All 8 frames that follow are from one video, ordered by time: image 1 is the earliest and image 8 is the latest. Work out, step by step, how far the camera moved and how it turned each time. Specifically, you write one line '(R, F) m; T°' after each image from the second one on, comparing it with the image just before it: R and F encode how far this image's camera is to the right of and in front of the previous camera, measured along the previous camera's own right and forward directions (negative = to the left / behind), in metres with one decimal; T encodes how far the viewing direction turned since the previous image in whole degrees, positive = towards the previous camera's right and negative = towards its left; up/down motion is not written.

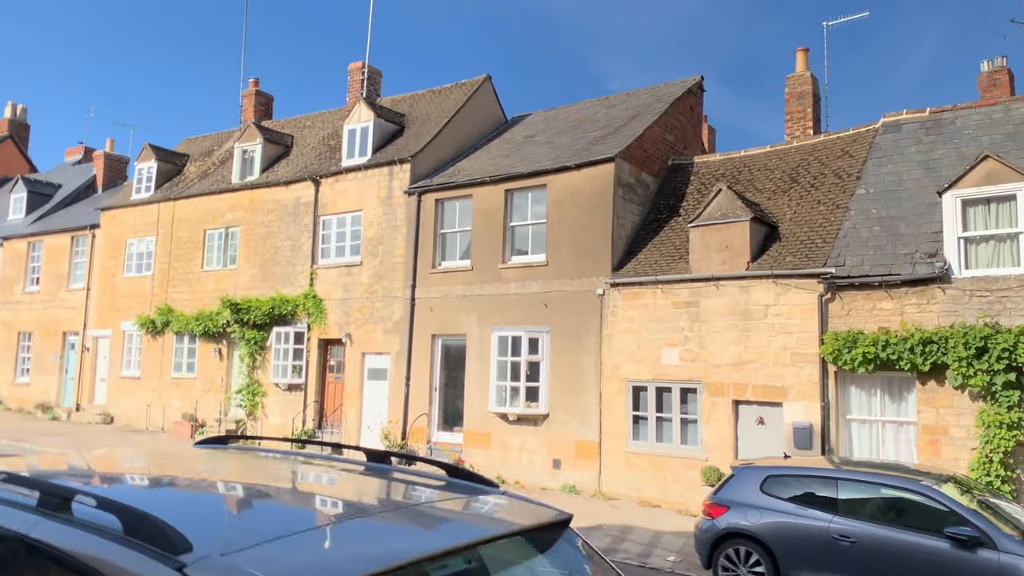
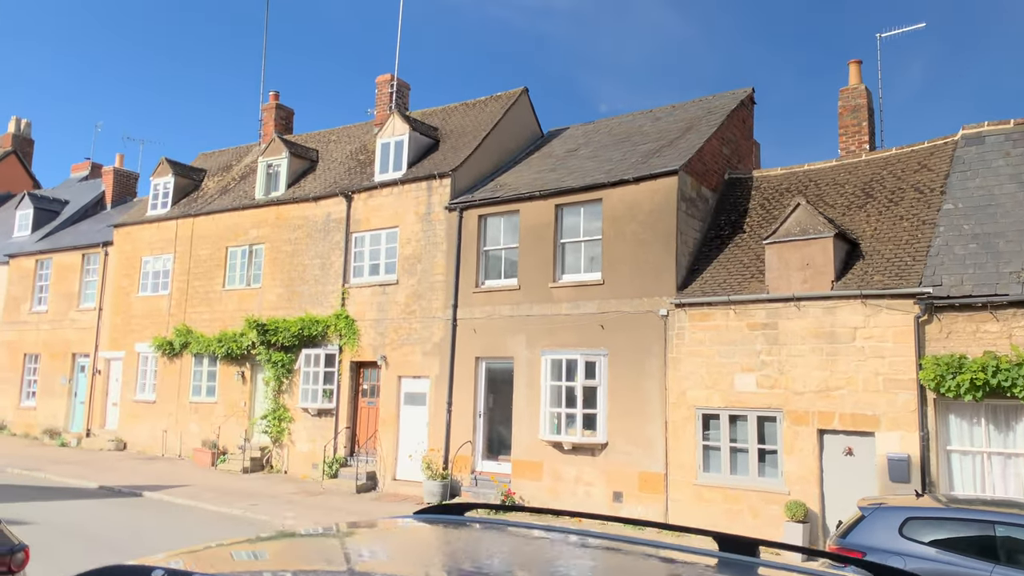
(-1.1, +0.8) m; +1°
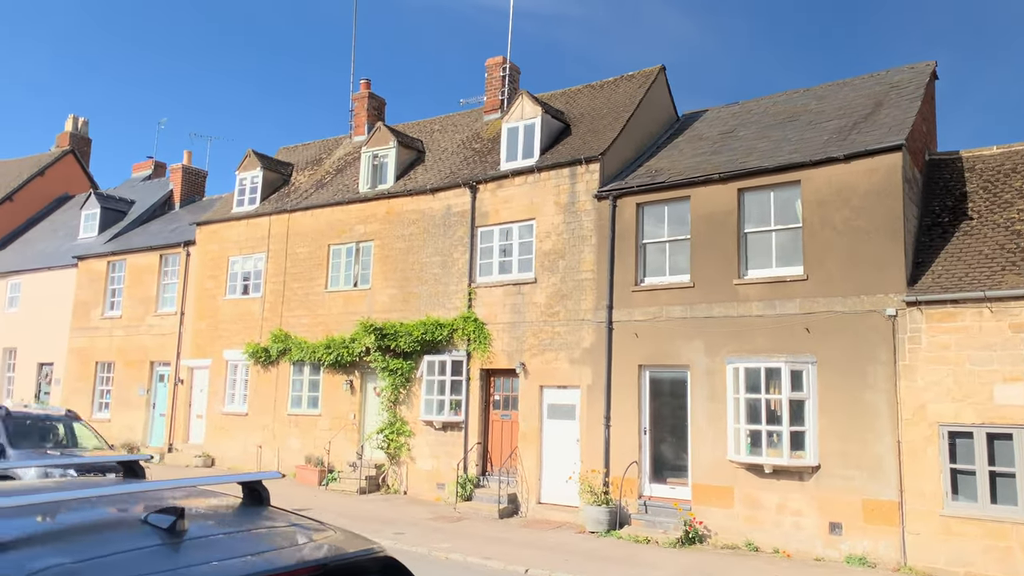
(-2.5, +1.8) m; -1°
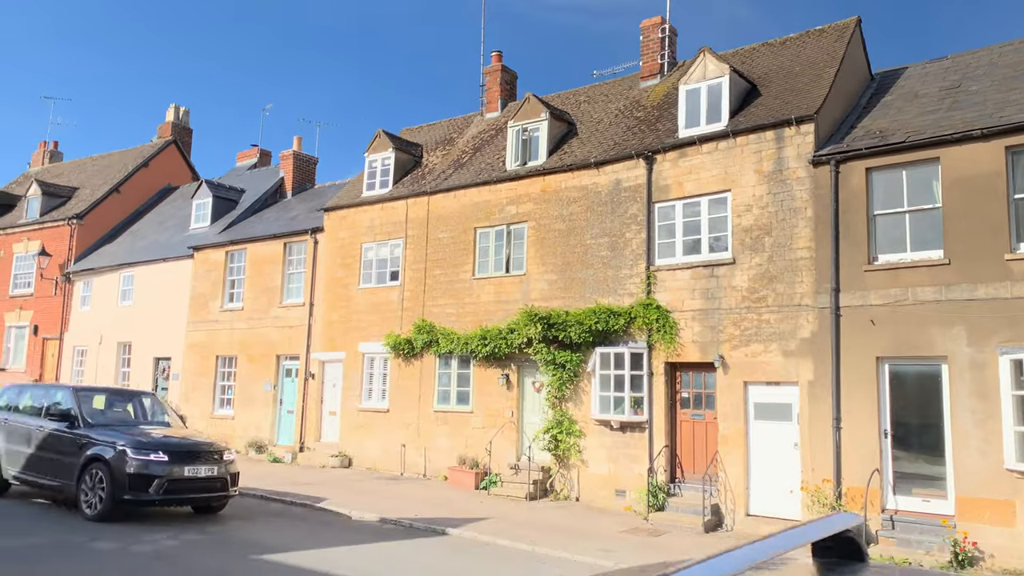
(-2.3, +1.5) m; -4°
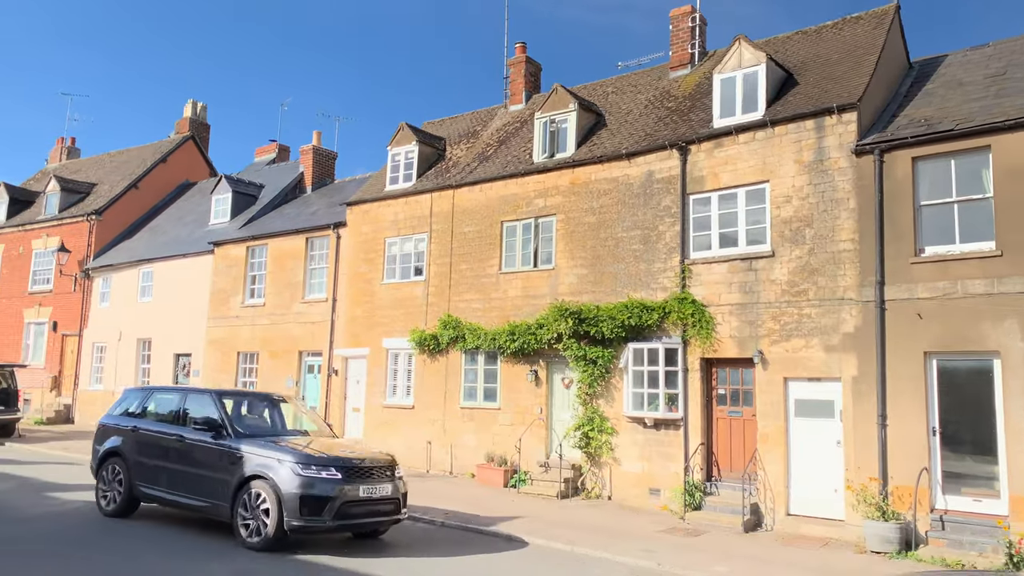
(-0.4, +0.3) m; -1°
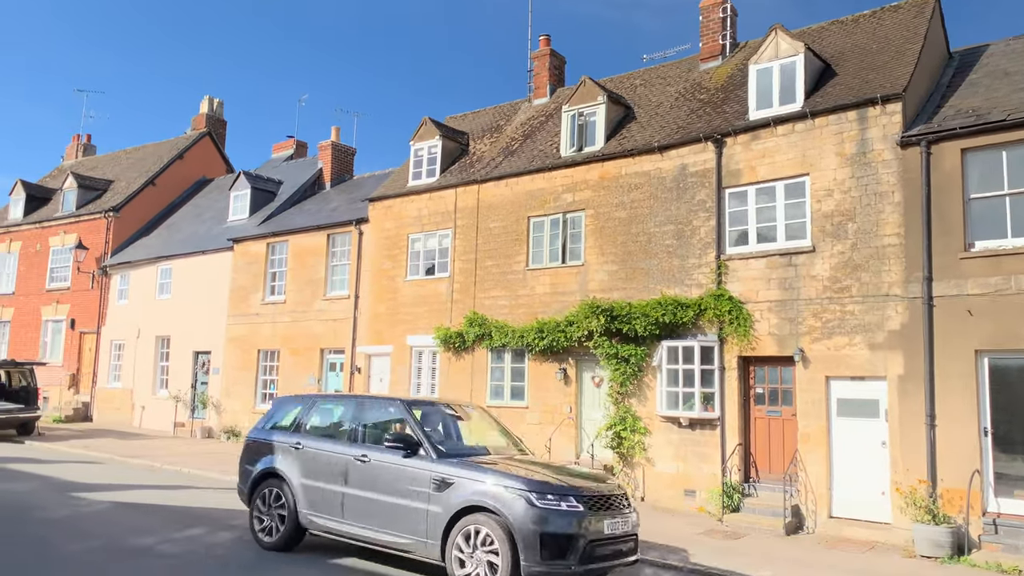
(-0.4, +0.3) m; -1°
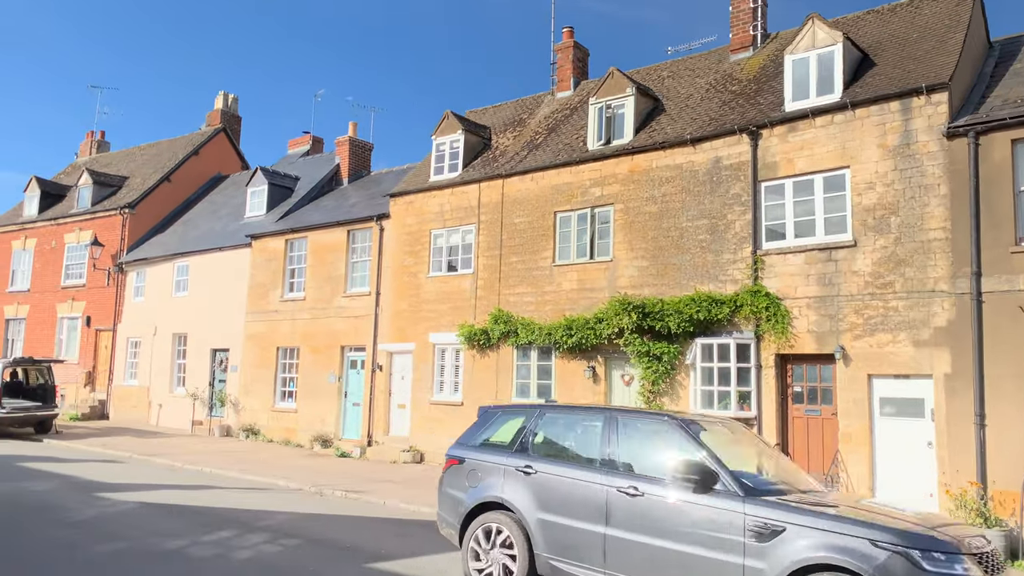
(-0.4, +0.3) m; -1°
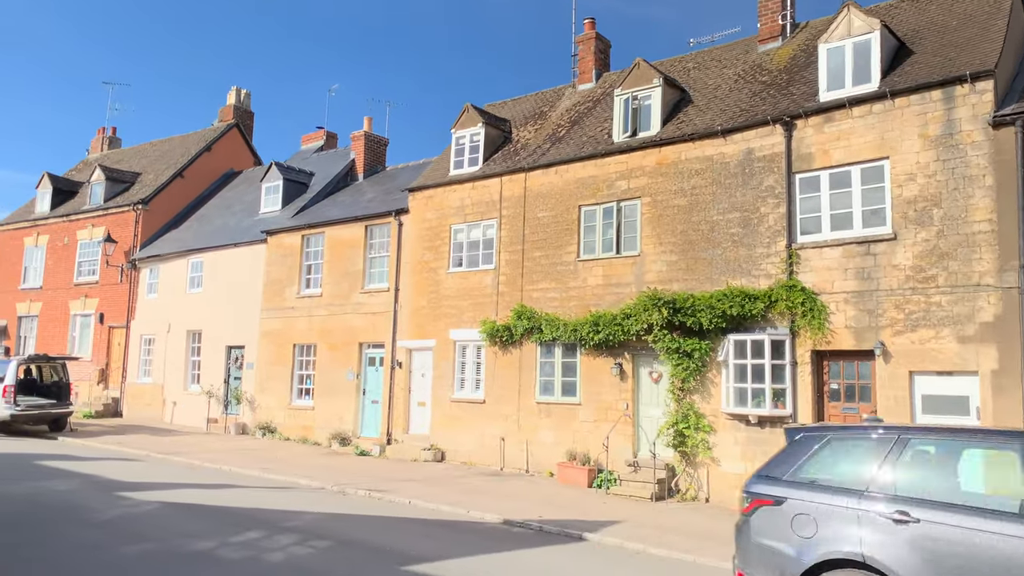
(-0.3, +0.3) m; 0°
